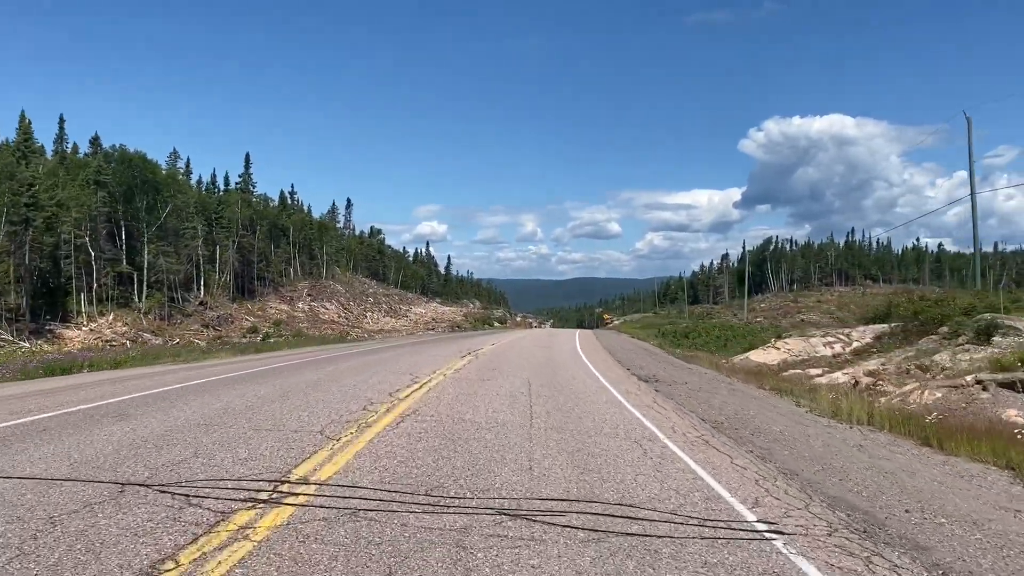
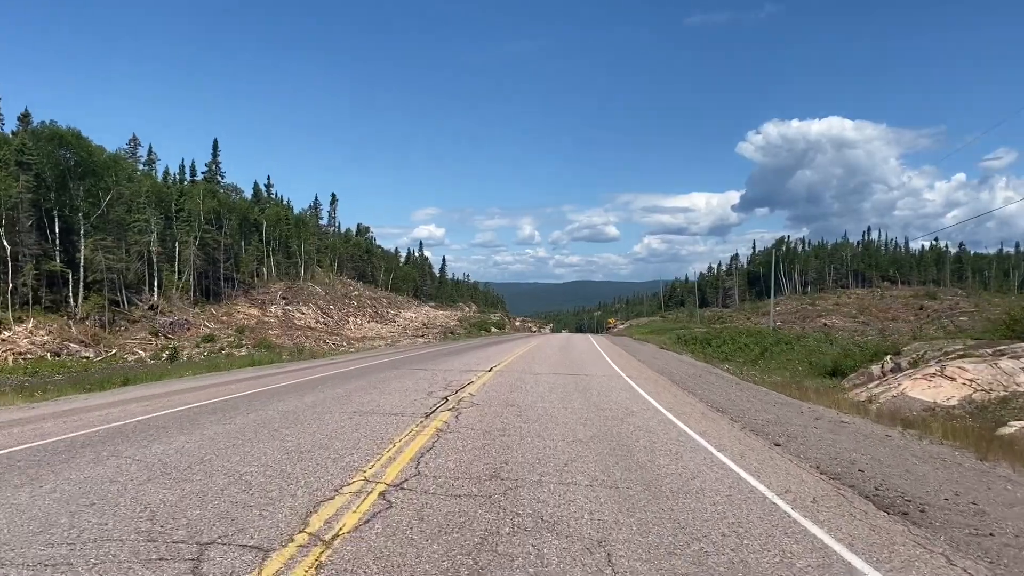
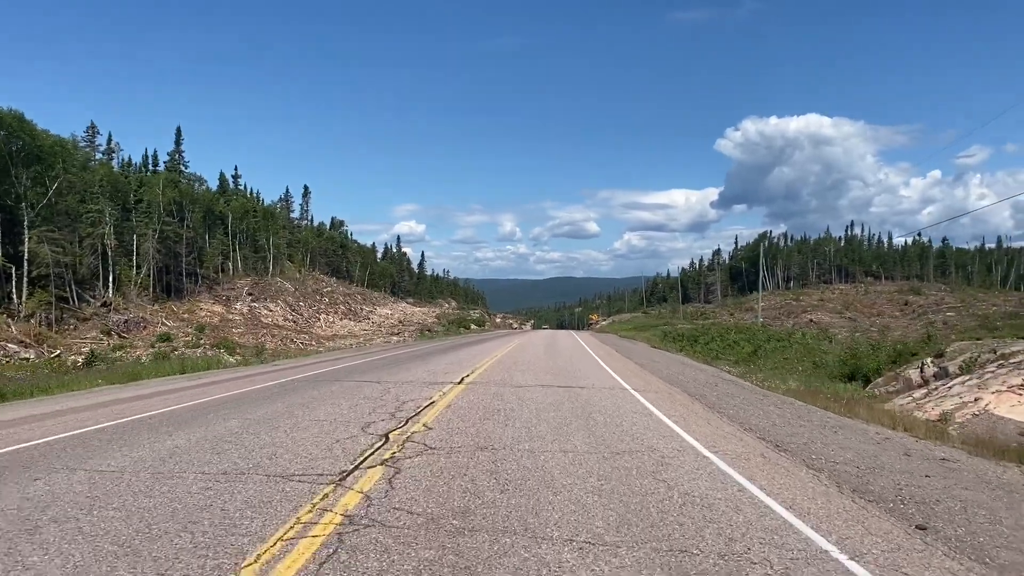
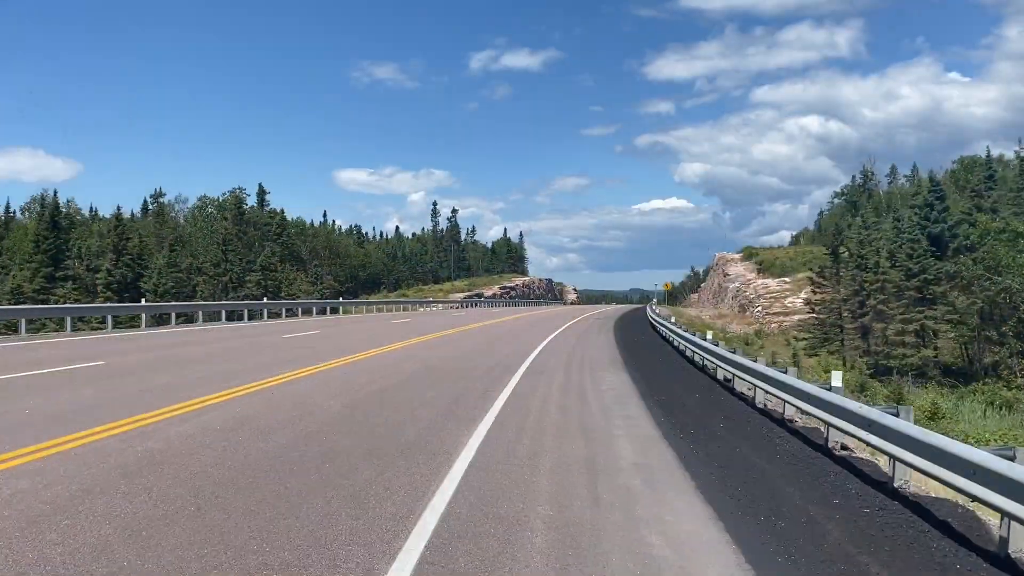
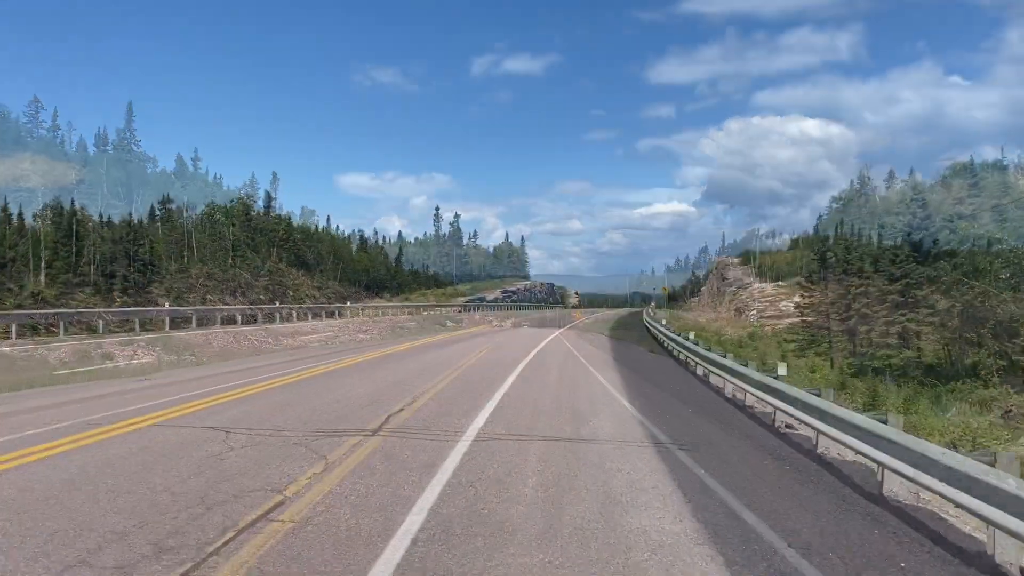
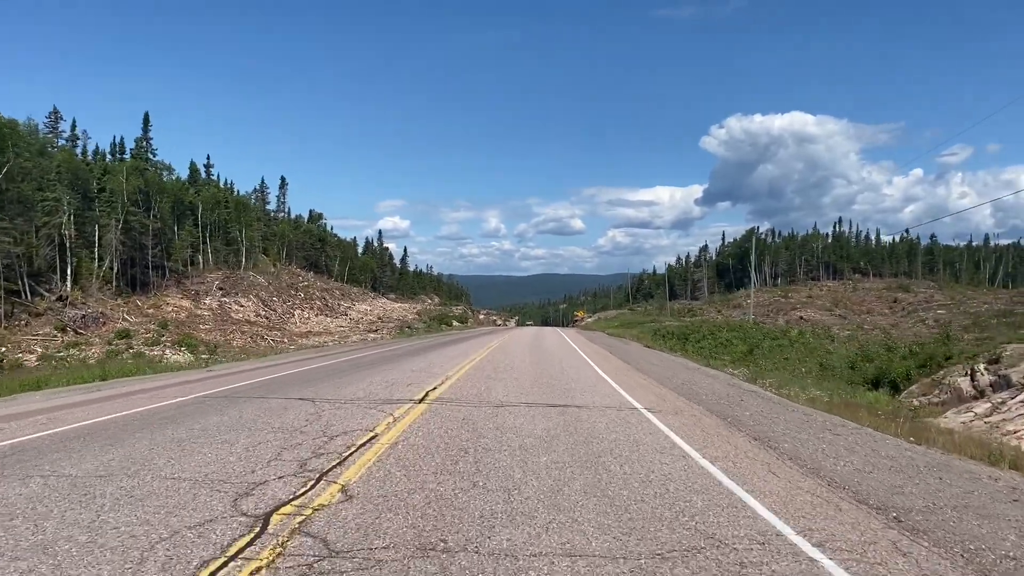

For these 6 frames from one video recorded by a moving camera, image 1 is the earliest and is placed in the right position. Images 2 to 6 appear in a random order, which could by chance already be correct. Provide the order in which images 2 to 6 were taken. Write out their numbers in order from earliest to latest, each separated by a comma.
2, 3, 6, 5, 4
